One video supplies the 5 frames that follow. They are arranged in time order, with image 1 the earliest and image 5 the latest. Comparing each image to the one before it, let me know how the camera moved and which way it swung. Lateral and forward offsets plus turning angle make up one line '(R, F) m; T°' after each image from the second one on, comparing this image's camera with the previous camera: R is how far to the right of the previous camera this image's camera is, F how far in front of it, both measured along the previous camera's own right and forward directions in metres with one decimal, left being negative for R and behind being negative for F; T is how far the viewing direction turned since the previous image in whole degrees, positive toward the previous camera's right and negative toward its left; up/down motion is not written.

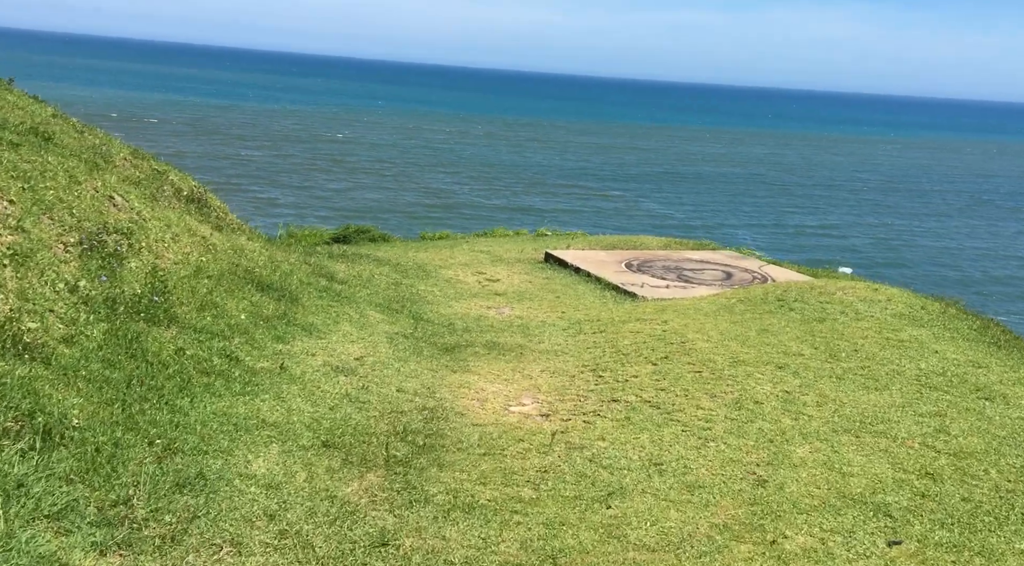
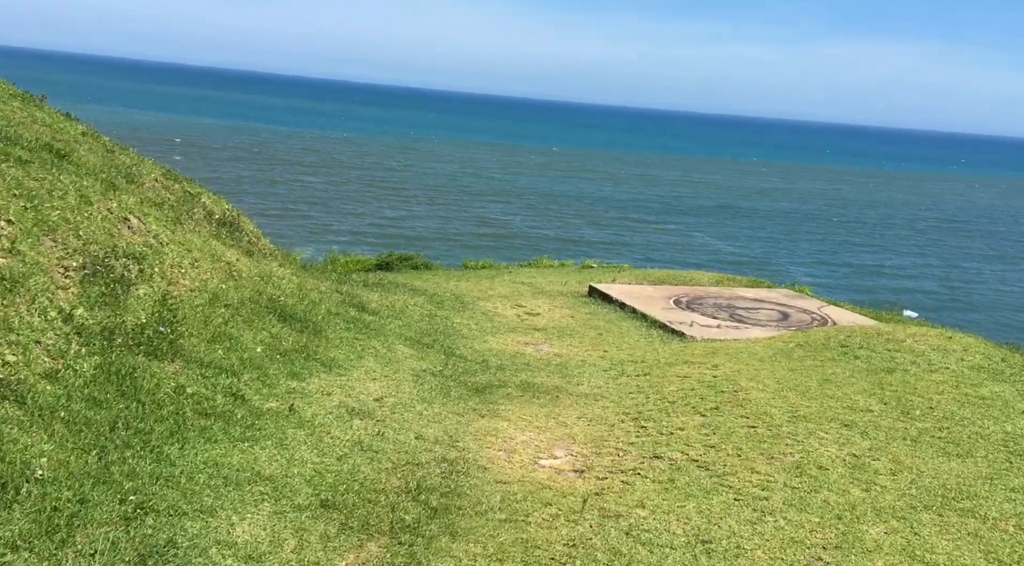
(+0.1, +0.8) m; -2°
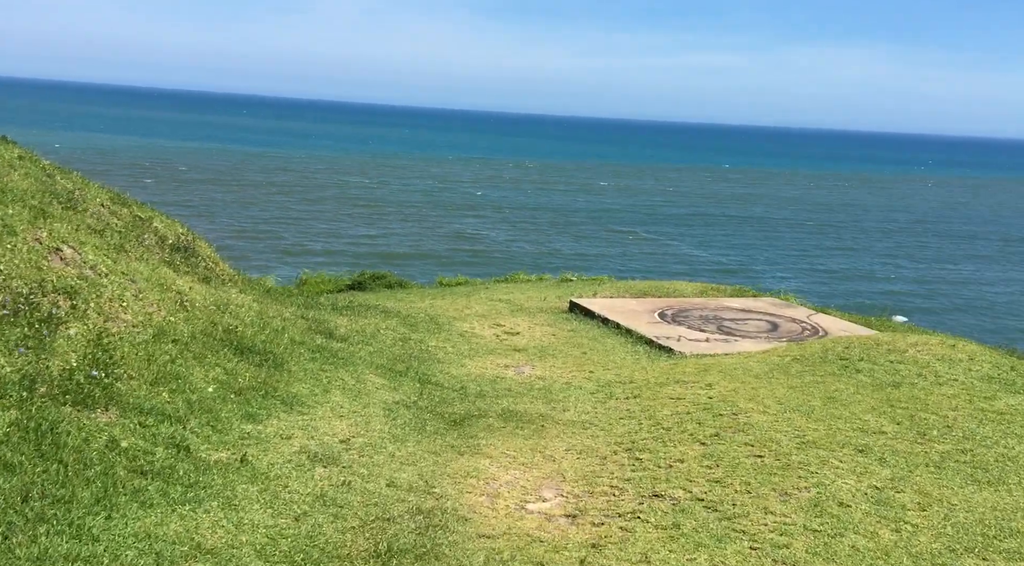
(0.0, +0.8) m; +1°
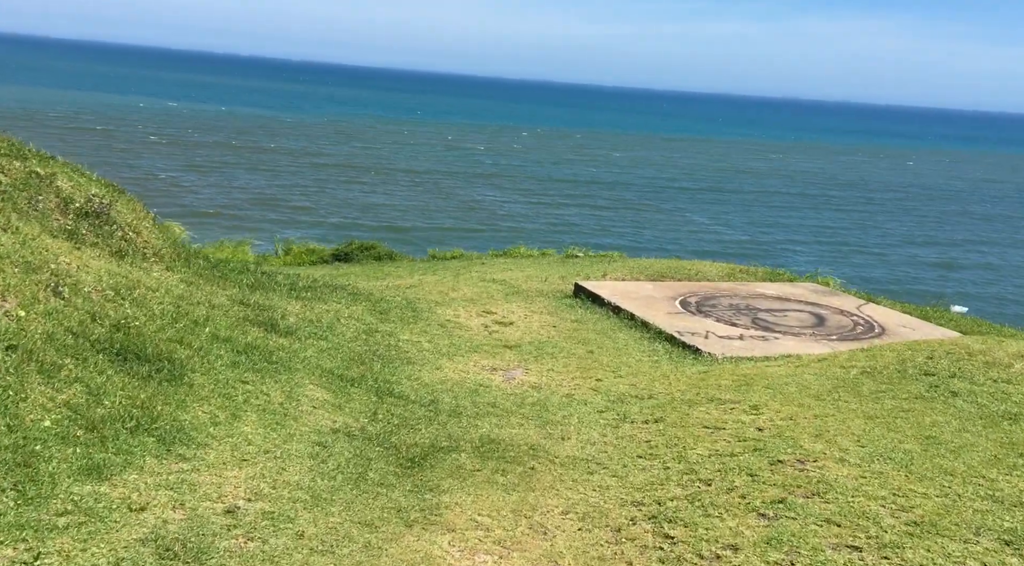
(+0.1, +2.5) m; 0°
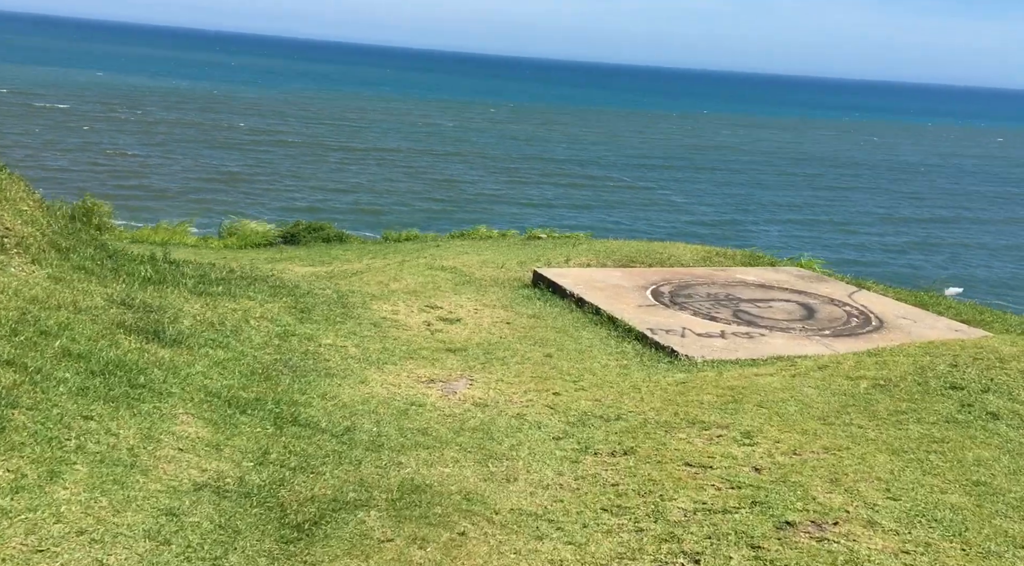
(+0.2, +1.7) m; +1°
